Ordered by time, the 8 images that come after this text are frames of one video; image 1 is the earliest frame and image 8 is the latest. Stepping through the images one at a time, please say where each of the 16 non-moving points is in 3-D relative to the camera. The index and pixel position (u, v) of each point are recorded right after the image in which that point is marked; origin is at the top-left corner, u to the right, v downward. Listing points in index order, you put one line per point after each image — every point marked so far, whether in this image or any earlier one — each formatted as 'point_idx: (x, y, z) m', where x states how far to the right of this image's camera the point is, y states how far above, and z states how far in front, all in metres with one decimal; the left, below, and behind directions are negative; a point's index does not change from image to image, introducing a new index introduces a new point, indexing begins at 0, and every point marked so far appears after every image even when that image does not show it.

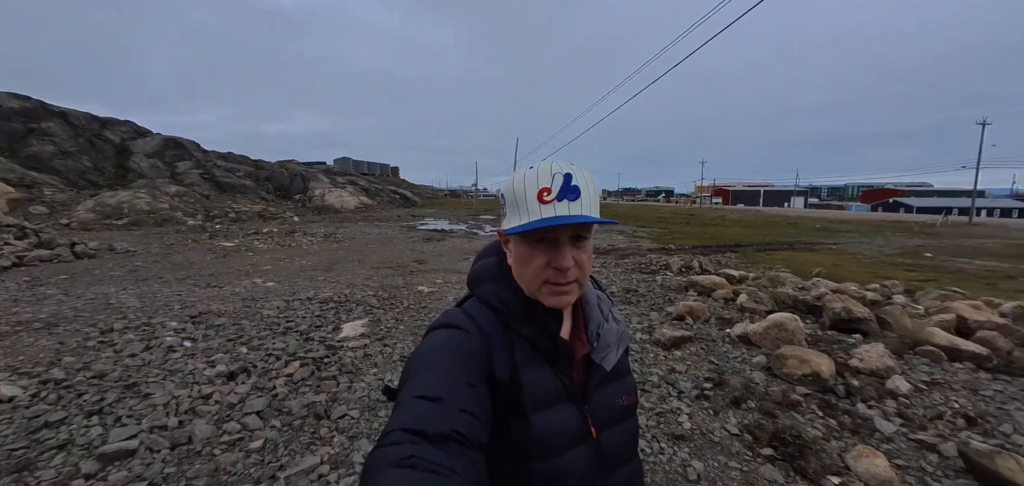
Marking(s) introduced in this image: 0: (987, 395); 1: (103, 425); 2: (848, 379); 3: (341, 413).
0: (+5.0, -1.6, +3.8) m
1: (-3.3, -1.5, +3.1) m
2: (+3.7, -1.5, +4.0) m
3: (-1.5, -1.5, +3.2) m
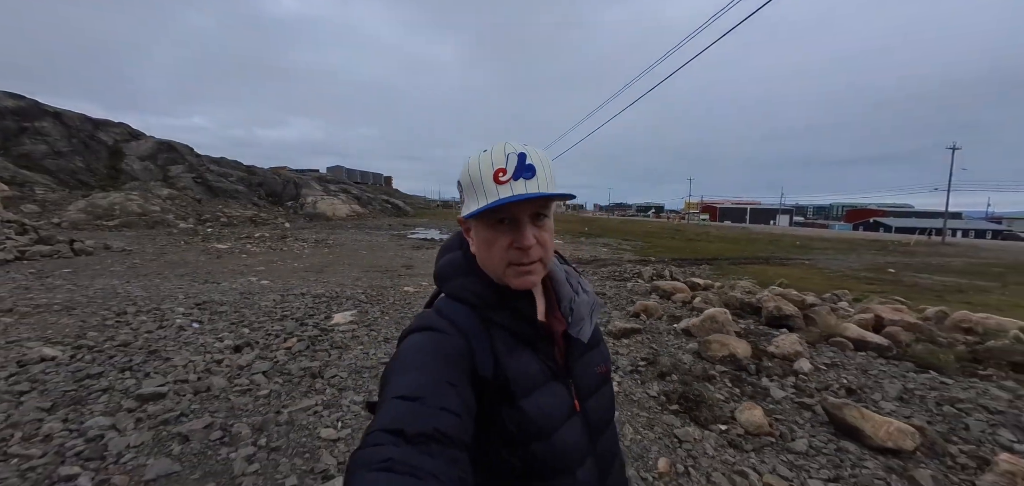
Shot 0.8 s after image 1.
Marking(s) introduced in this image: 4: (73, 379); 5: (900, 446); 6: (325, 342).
0: (+4.6, -1.6, +4.6) m
1: (-3.7, -1.3, +3.7) m
2: (+3.3, -1.5, +4.8) m
3: (-1.9, -1.4, +3.9) m
4: (-4.3, -1.3, +3.7) m
5: (+3.3, -1.7, +3.1) m
6: (-2.4, -1.3, +4.8) m
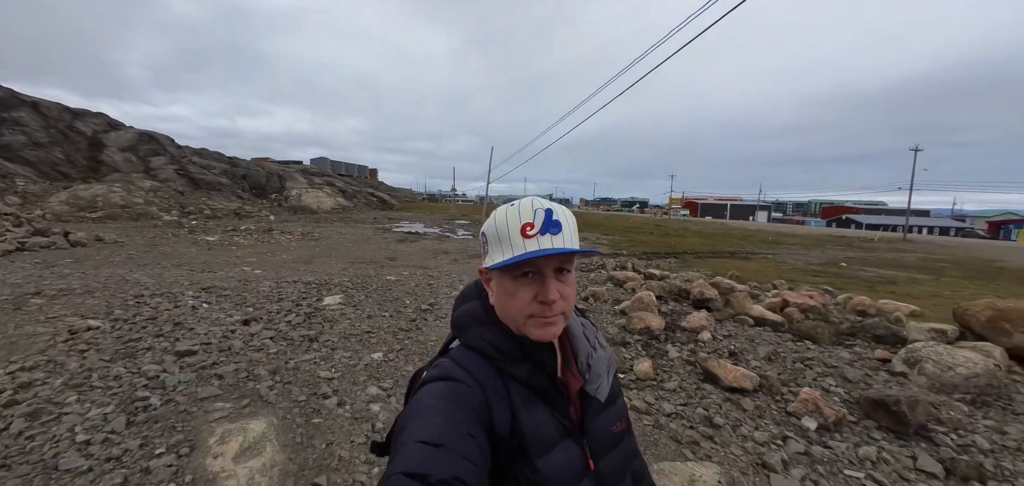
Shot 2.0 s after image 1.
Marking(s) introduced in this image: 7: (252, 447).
0: (+3.9, -1.6, +5.9) m
1: (-4.3, -1.2, +4.7) m
2: (+2.6, -1.5, +6.0) m
3: (-2.5, -1.3, +5.0) m
4: (-4.9, -1.2, +4.7) m
5: (+2.7, -1.7, +4.3) m
6: (-3.1, -1.2, +5.8) m
7: (-1.9, -1.5, +2.7) m
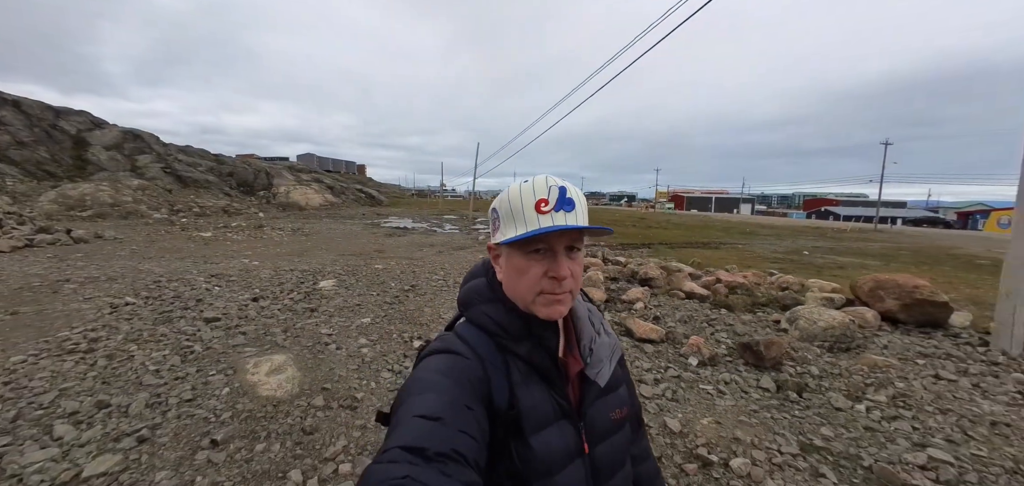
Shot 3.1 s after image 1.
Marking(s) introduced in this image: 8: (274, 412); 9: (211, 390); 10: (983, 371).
0: (+3.3, -1.3, +7.2) m
1: (-5.0, -1.1, +5.8) m
2: (+2.0, -1.2, +7.3) m
3: (-3.1, -1.1, +6.1) m
4: (-5.5, -1.1, +5.7) m
5: (+2.1, -1.4, +5.6) m
6: (-3.7, -1.0, +7.0) m
7: (-2.5, -1.3, +3.9) m
8: (-2.1, -1.5, +3.3) m
9: (-2.9, -1.4, +3.5) m
10: (+6.9, -1.8, +5.4) m
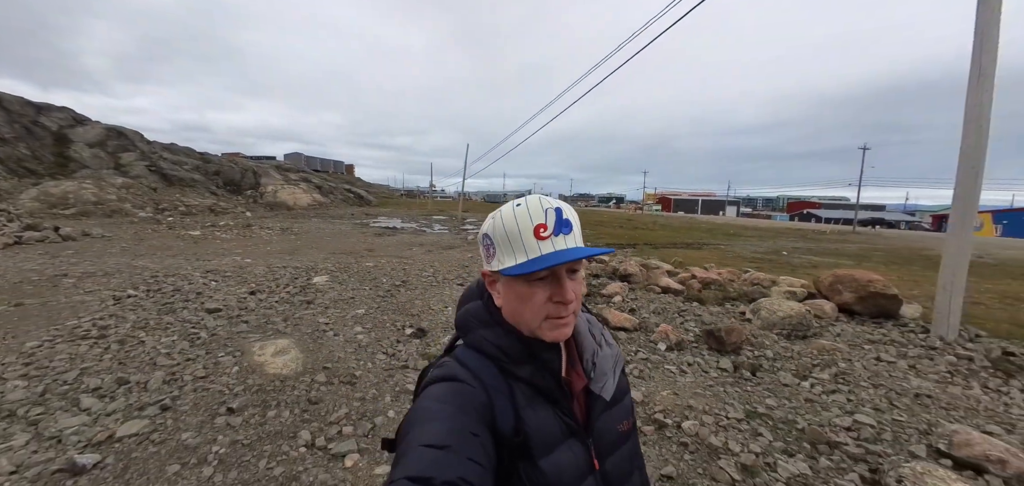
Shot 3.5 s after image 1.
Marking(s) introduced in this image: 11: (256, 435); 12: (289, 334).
0: (+3.0, -1.2, +7.8) m
1: (-5.2, -1.0, +6.1) m
2: (+1.7, -1.1, +7.8) m
3: (-3.4, -1.0, +6.5) m
4: (-5.7, -1.0, +6.0) m
5: (+1.9, -1.4, +6.1) m
6: (-4.0, -0.9, +7.3) m
7: (-2.7, -1.2, +4.3) m
8: (-2.3, -1.4, +3.6) m
9: (-3.1, -1.3, +3.9) m
10: (+6.7, -1.8, +6.0) m
11: (-2.1, -1.5, +3.0) m
12: (-2.9, -1.2, +4.9) m
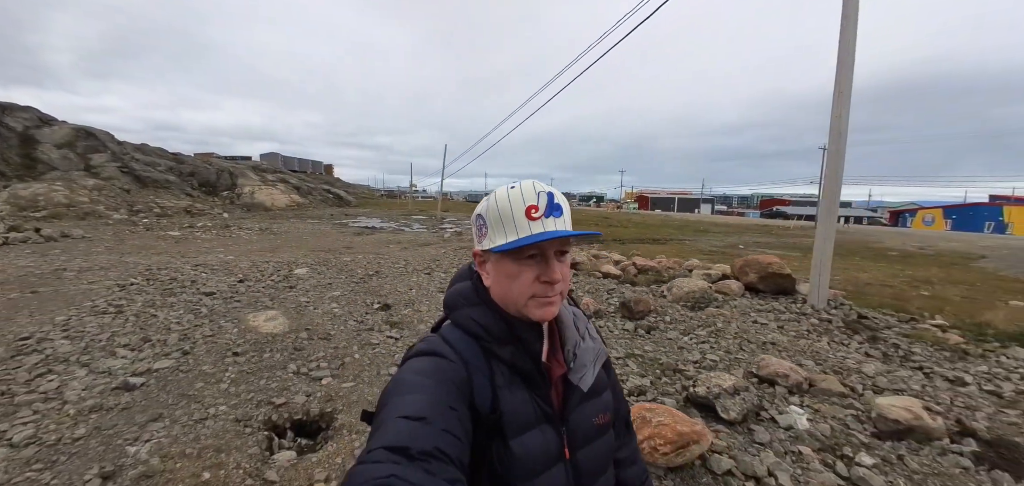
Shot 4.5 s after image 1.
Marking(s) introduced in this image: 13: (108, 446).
0: (+2.0, -1.0, +9.1) m
1: (-6.1, -0.9, +7.1) m
2: (+0.7, -0.9, +9.1) m
3: (-4.3, -0.9, +7.6) m
4: (-6.7, -0.9, +7.0) m
5: (+0.9, -1.2, +7.4) m
6: (-5.0, -0.8, +8.4) m
7: (-3.5, -1.1, +5.4) m
8: (-3.1, -1.3, +4.8) m
9: (-3.9, -1.2, +5.0) m
10: (+5.7, -1.5, +7.5) m
11: (-2.9, -1.4, +4.1) m
12: (-3.8, -1.0, +6.0) m
13: (-3.2, -1.6, +2.9) m
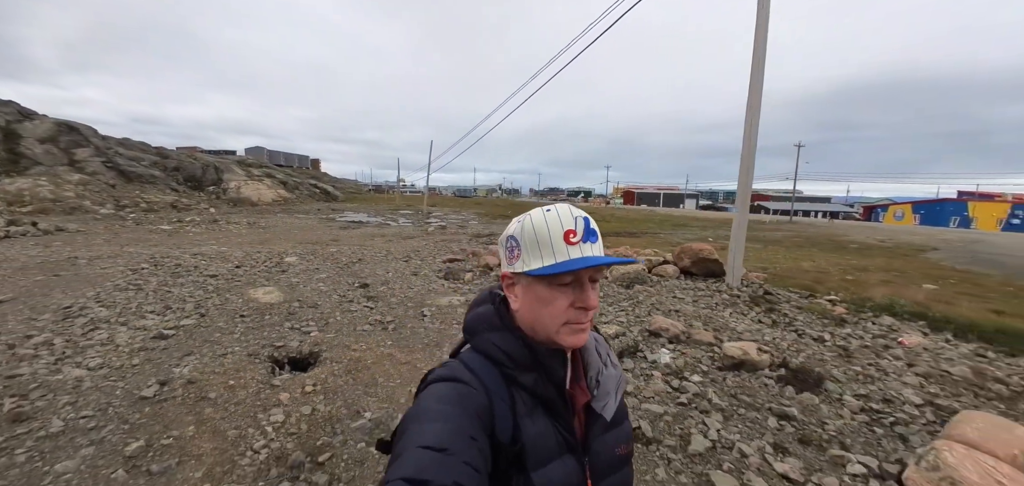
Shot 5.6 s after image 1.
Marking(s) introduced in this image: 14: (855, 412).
0: (+1.0, -0.8, +10.5) m
1: (-7.1, -0.6, +8.3) m
2: (-0.3, -0.7, +10.5) m
3: (-5.3, -0.6, +8.8) m
4: (-7.6, -0.6, +8.2) m
5: (0.0, -0.9, +8.8) m
6: (-5.9, -0.5, +9.6) m
7: (-4.4, -0.9, +6.6) m
8: (-3.9, -1.0, +6.0) m
9: (-4.8, -1.0, +6.2) m
10: (+4.8, -1.3, +9.0) m
11: (-3.7, -1.2, +5.4) m
12: (-4.7, -0.8, +7.2) m
13: (-4.0, -1.4, +4.2) m
14: (+4.0, -2.0, +4.3) m
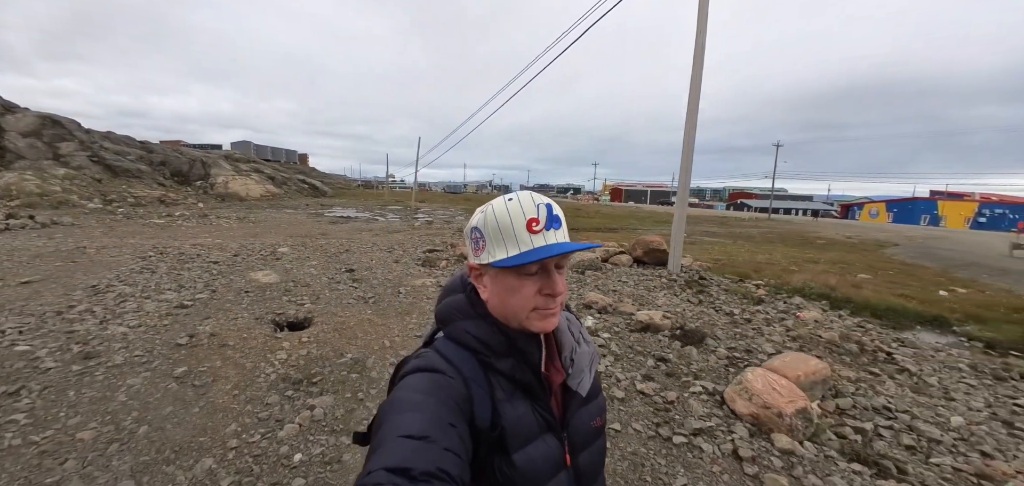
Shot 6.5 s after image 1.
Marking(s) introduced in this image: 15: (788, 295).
0: (+0.1, -0.5, +11.8) m
1: (-7.9, -0.4, +9.4) m
2: (-1.2, -0.4, +11.8) m
3: (-6.2, -0.4, +9.9) m
4: (-8.5, -0.4, +9.3) m
5: (-0.9, -0.7, +10.1) m
6: (-6.8, -0.3, +10.7) m
7: (-5.2, -0.7, +7.8) m
8: (-4.8, -0.8, +7.2) m
9: (-5.6, -0.8, +7.4) m
10: (+3.9, -1.0, +10.4) m
11: (-4.5, -1.0, +6.6) m
12: (-5.6, -0.6, +8.4) m
13: (-4.8, -1.2, +5.4) m
14: (+3.2, -1.8, +5.7) m
15: (+7.6, -1.5, +10.2) m
